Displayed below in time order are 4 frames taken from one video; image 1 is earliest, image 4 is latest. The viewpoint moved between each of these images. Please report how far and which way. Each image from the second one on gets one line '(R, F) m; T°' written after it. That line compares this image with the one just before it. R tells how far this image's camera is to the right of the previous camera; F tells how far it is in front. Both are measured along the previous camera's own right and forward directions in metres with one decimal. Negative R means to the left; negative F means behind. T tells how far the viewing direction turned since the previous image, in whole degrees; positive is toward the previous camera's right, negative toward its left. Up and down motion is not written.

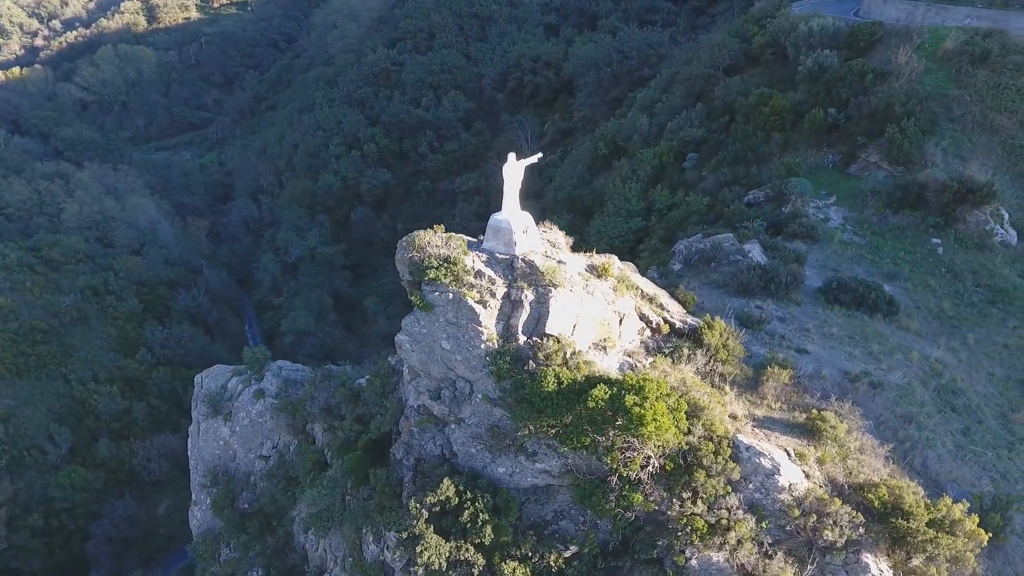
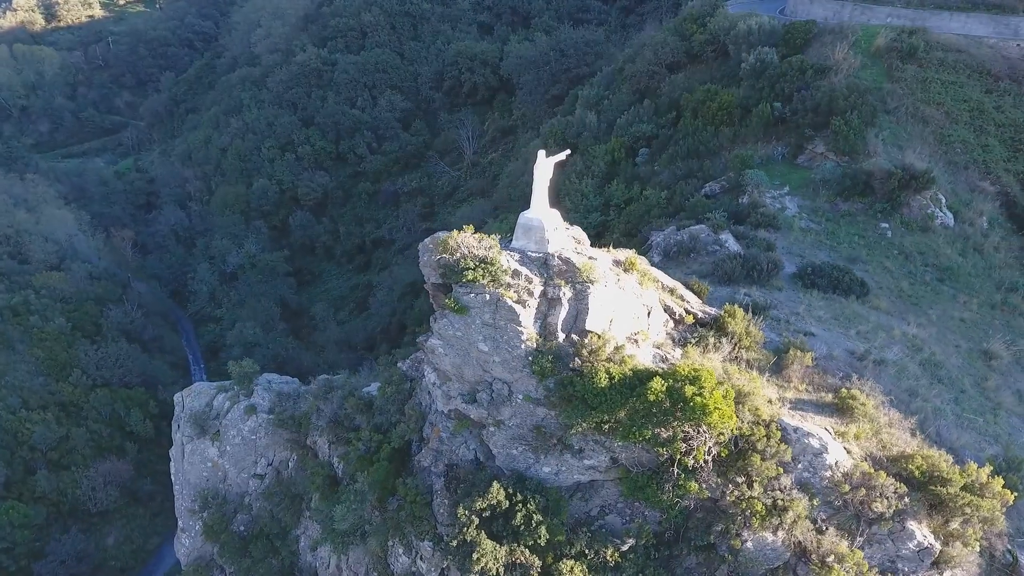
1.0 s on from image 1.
(-1.8, +0.2) m; +6°
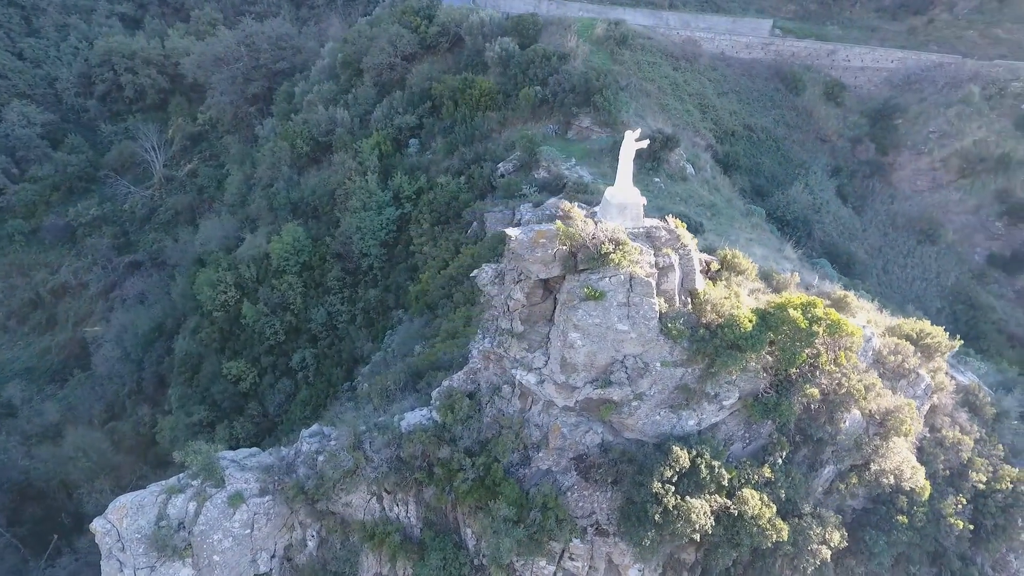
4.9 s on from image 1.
(-7.4, +2.1) m; +29°
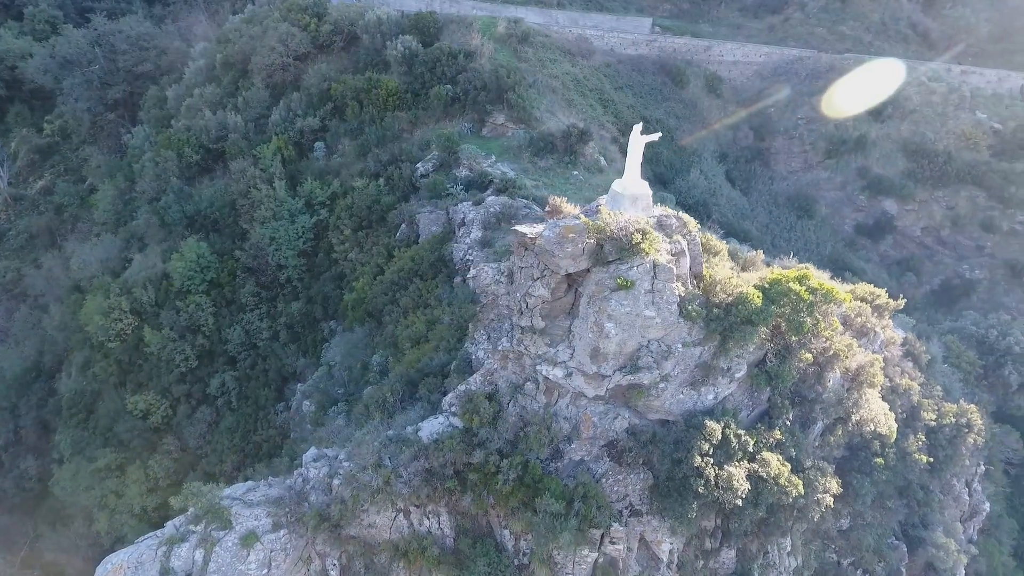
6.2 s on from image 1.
(-2.7, +0.2) m; +11°
